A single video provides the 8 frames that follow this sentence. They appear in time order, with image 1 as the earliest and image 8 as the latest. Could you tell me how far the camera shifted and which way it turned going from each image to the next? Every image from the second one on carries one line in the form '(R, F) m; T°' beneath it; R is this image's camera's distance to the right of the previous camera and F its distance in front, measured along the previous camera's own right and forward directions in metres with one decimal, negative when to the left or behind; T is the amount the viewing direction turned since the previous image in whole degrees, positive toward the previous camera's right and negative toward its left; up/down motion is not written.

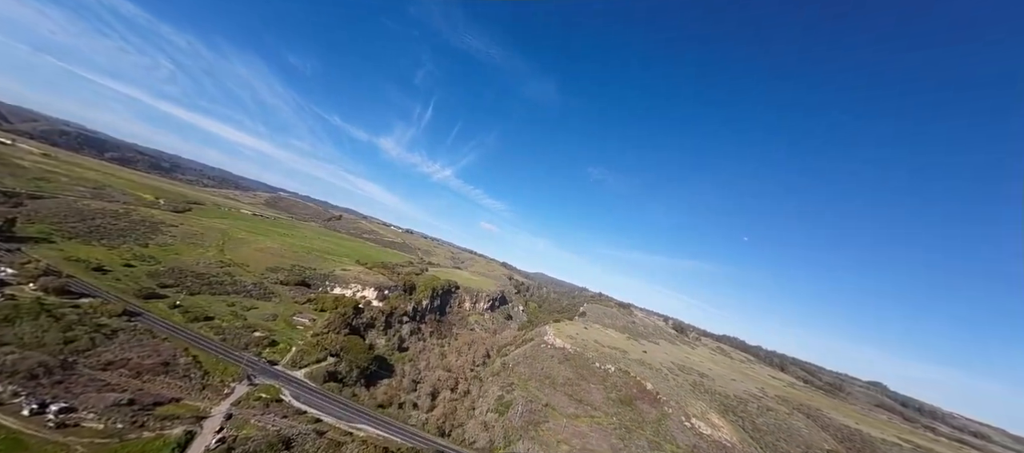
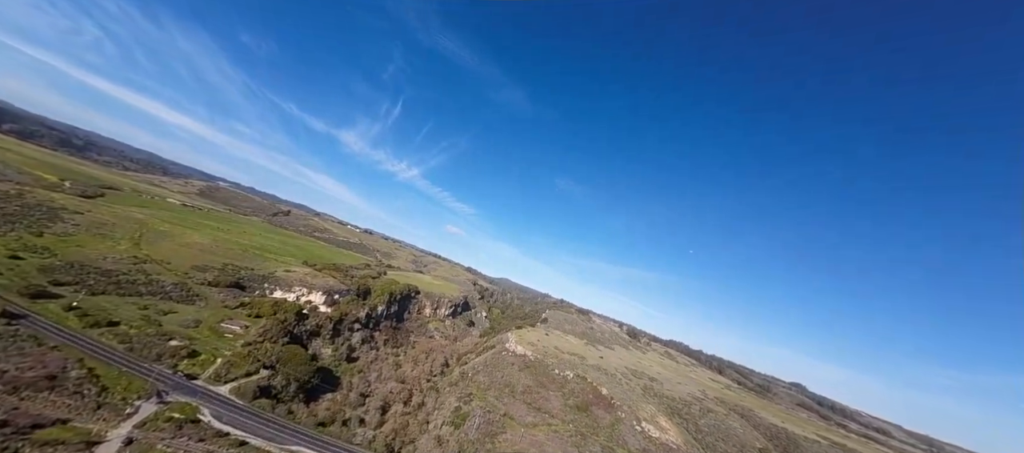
(-0.1, +0.9) m; +7°
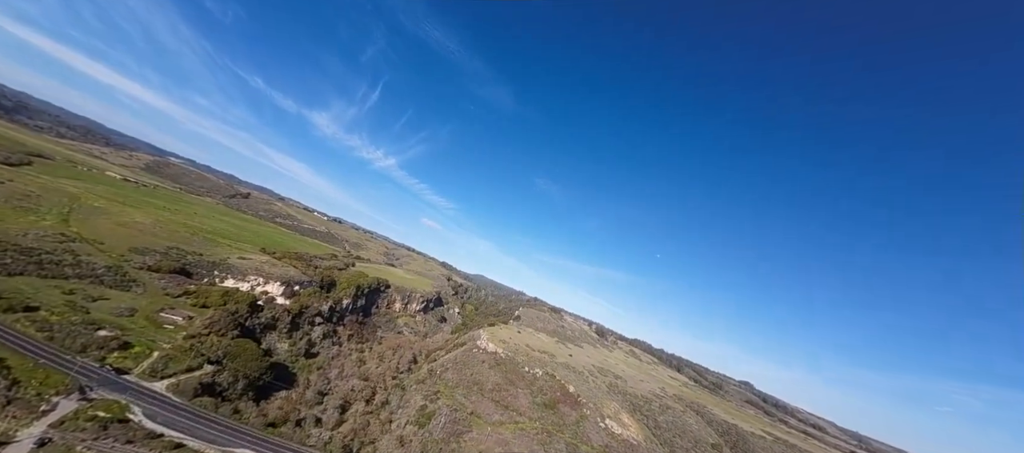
(-0.1, +0.5) m; +4°
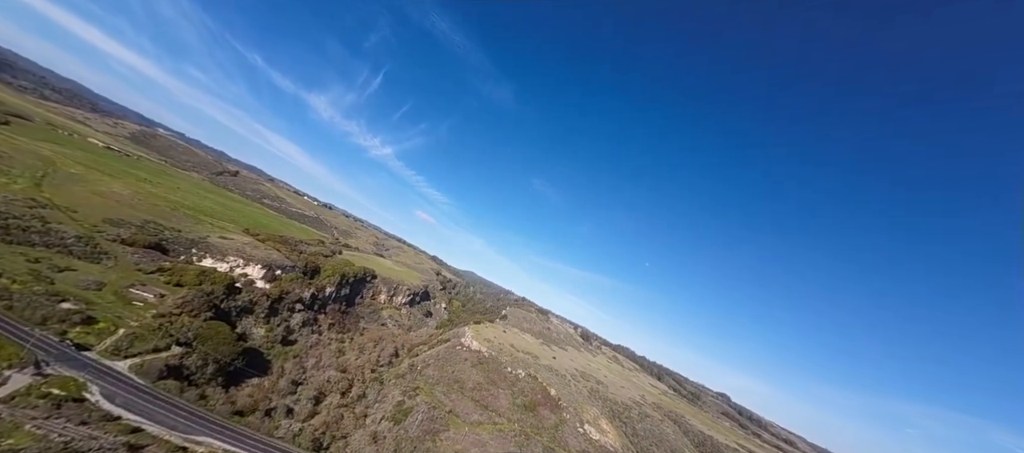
(0.0, +0.6) m; +1°
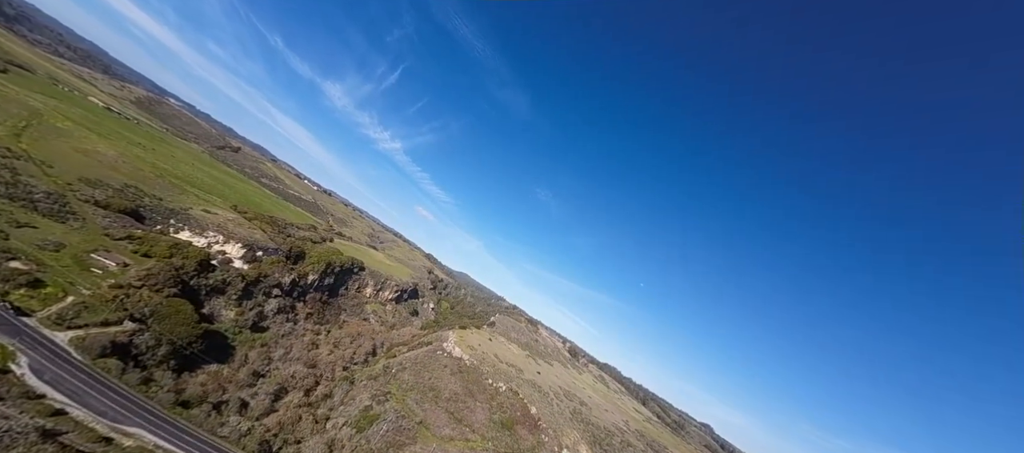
(+0.3, +1.8) m; 0°
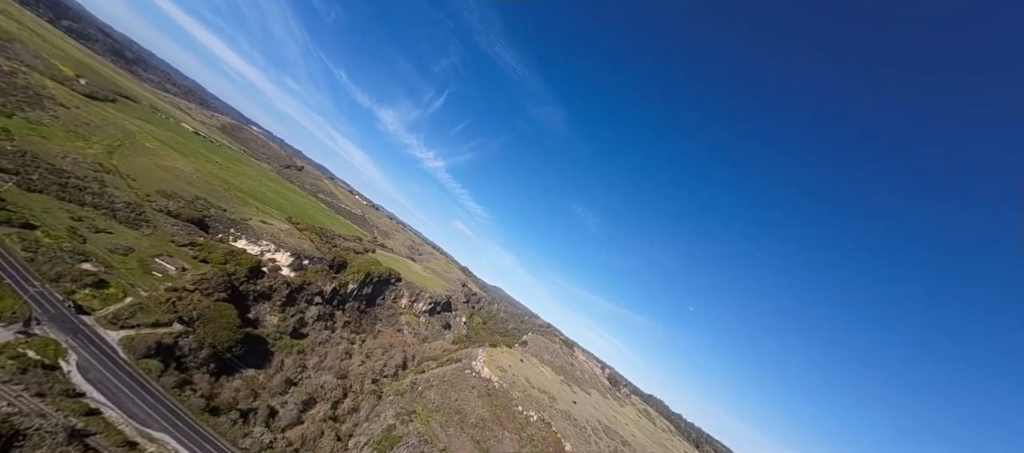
(+0.4, +1.9) m; -7°
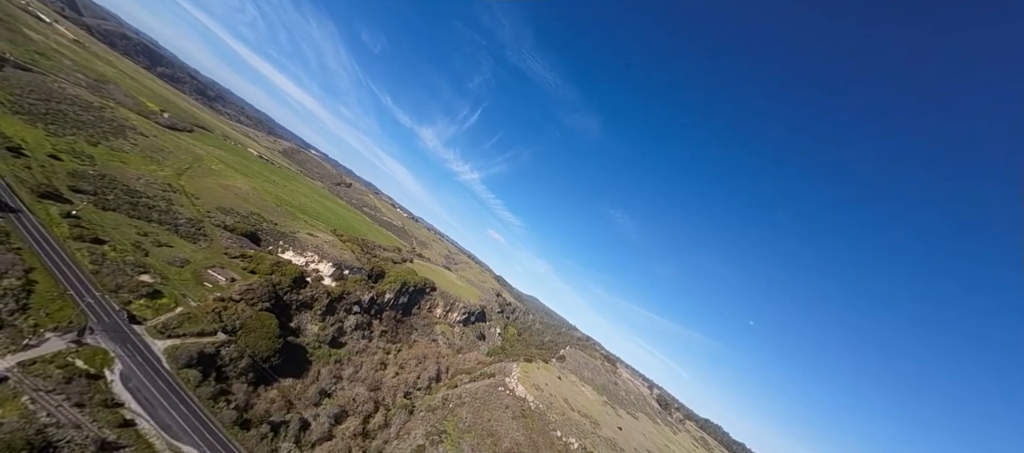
(+0.5, +2.1) m; -7°
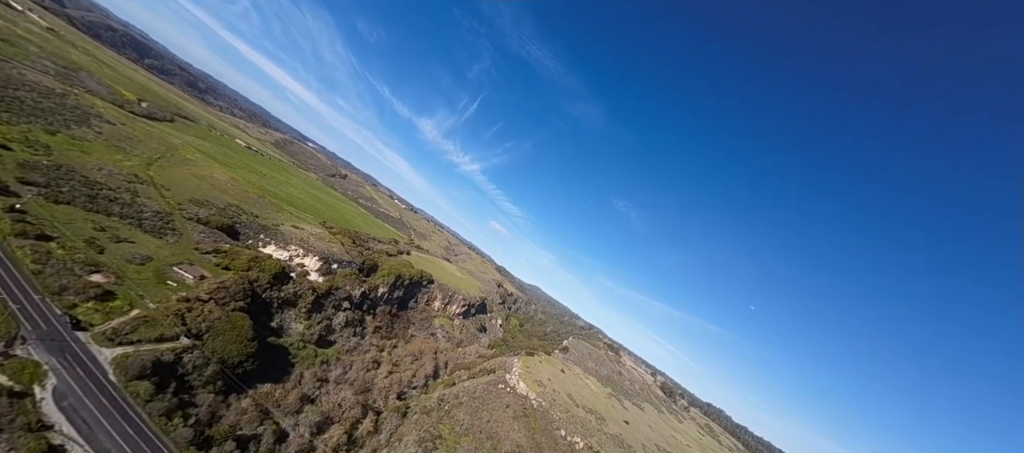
(+0.4, +2.9) m; 0°
